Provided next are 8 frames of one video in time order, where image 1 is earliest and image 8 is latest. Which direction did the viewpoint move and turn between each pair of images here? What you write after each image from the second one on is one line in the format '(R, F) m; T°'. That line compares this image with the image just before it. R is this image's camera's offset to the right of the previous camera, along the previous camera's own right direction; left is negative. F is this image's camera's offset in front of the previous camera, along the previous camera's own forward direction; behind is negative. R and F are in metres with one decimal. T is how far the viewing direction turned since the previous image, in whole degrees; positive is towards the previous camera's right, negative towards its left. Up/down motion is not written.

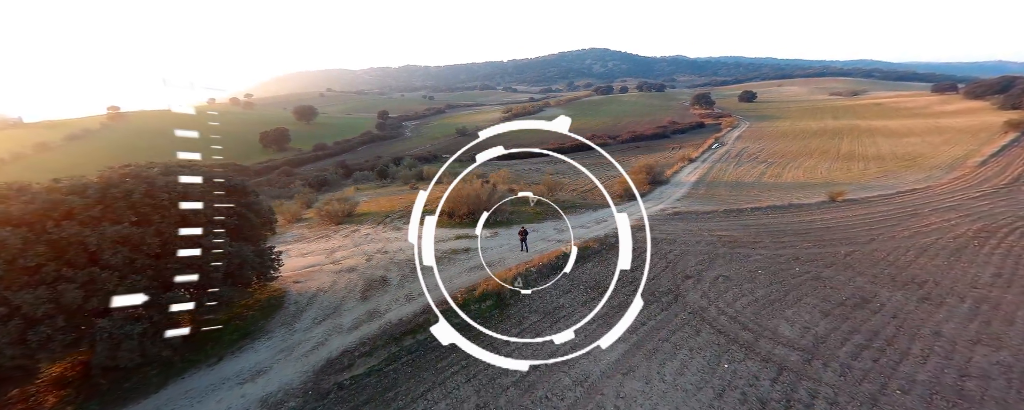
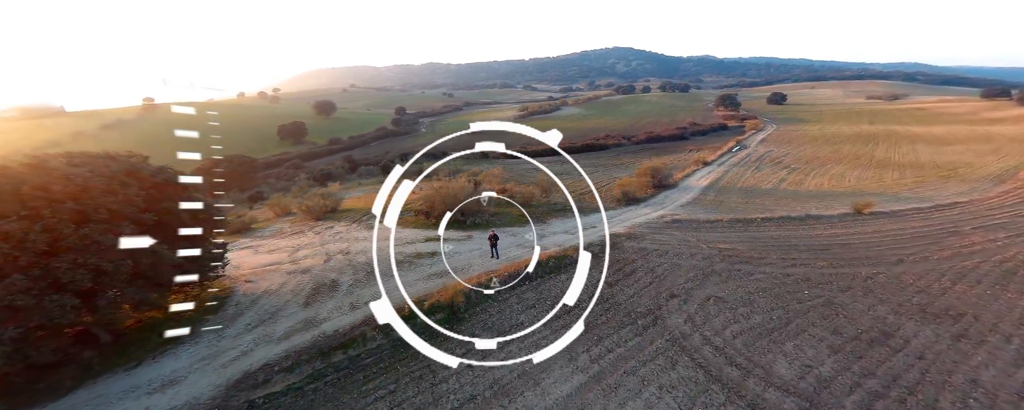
(+2.3, +1.6) m; -3°
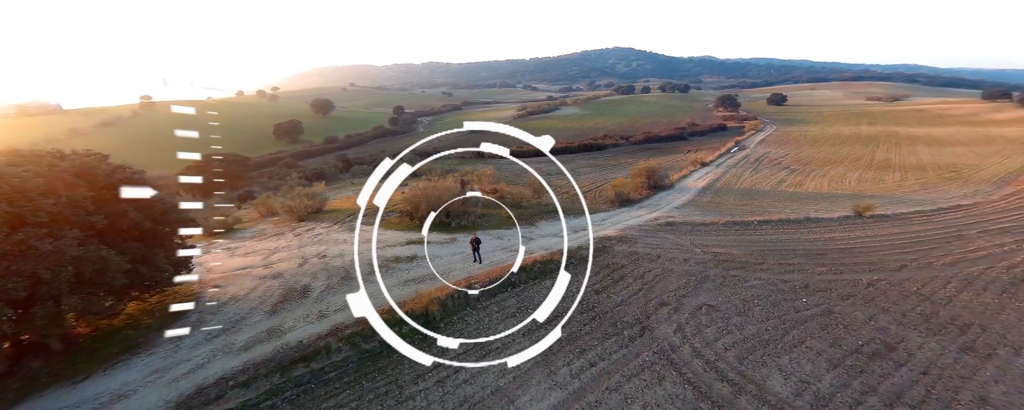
(+0.8, +0.8) m; 0°
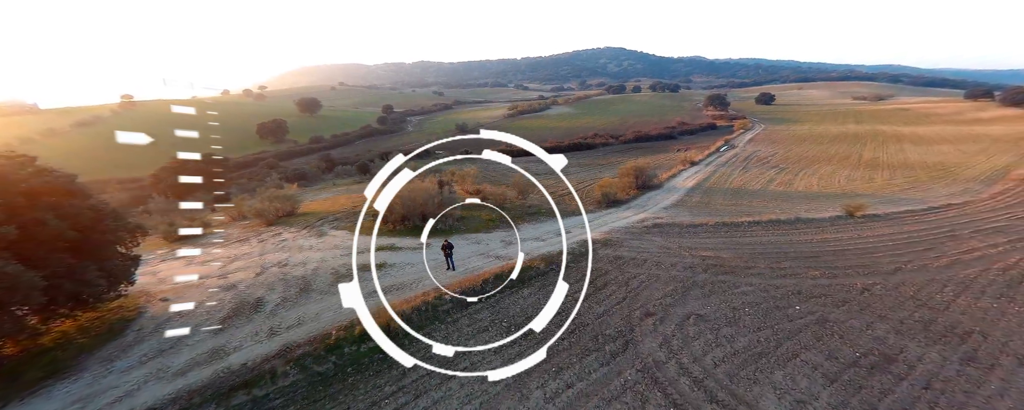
(+0.8, +1.0) m; +1°
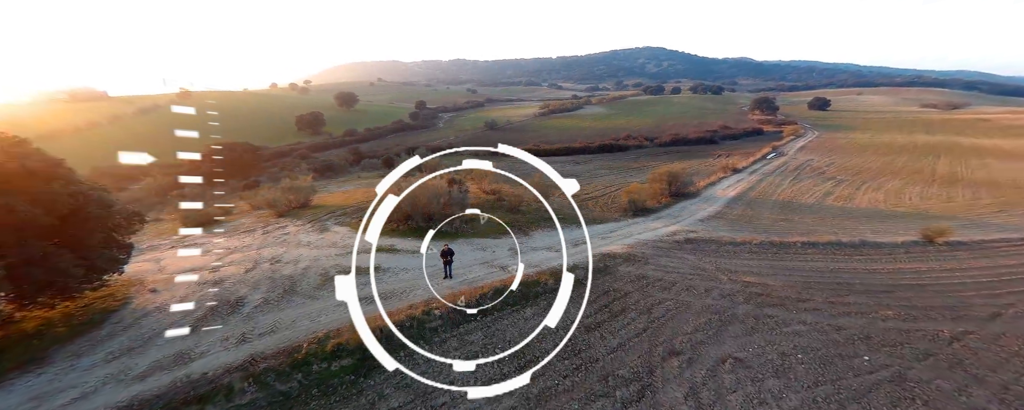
(+0.8, +1.7) m; -5°
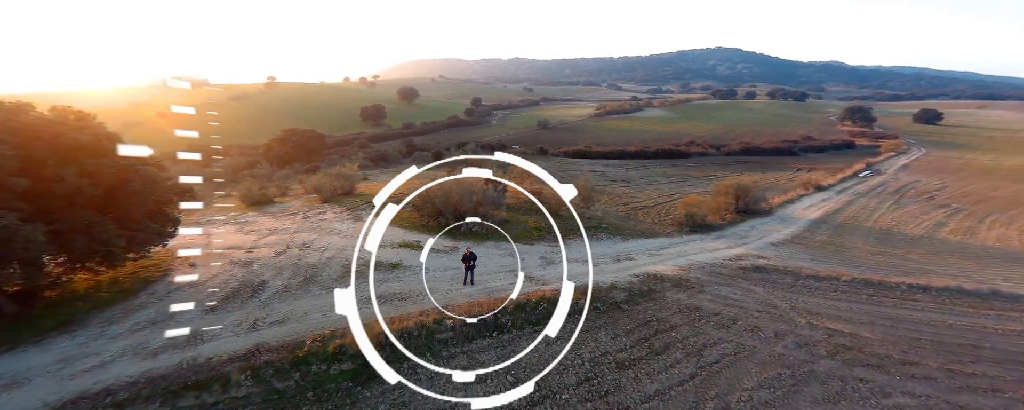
(+0.5, +1.4) m; -9°
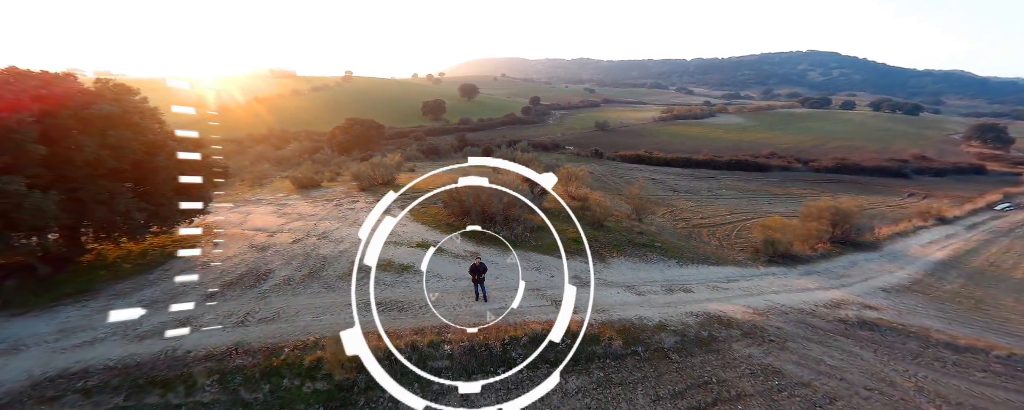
(+0.7, +2.0) m; -9°
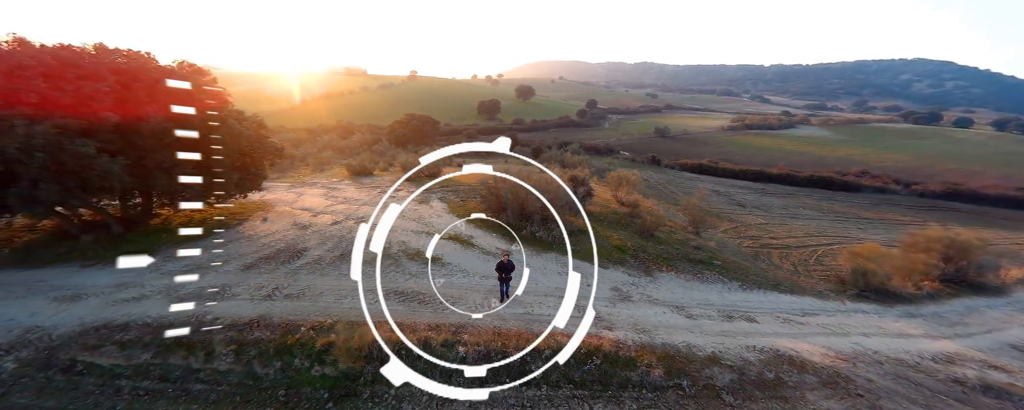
(+0.4, +0.9) m; -9°
